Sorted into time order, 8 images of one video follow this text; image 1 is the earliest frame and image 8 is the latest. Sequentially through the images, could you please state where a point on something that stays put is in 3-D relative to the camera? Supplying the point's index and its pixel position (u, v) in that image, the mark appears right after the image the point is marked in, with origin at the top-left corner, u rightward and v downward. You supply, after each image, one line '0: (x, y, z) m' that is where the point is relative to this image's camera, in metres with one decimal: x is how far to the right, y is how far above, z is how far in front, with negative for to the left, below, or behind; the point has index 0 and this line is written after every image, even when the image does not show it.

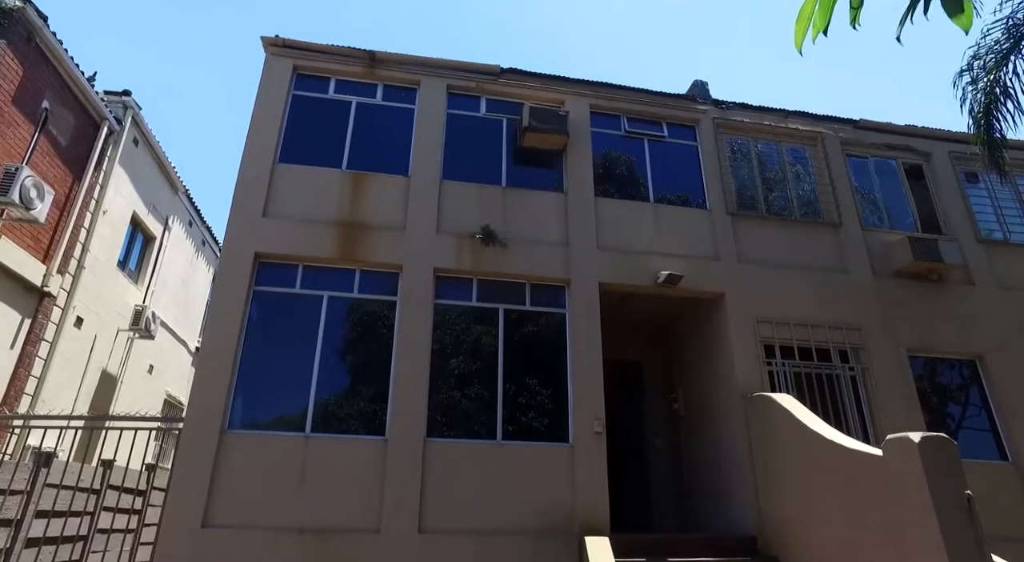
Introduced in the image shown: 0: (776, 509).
0: (+3.0, -2.6, +7.3) m
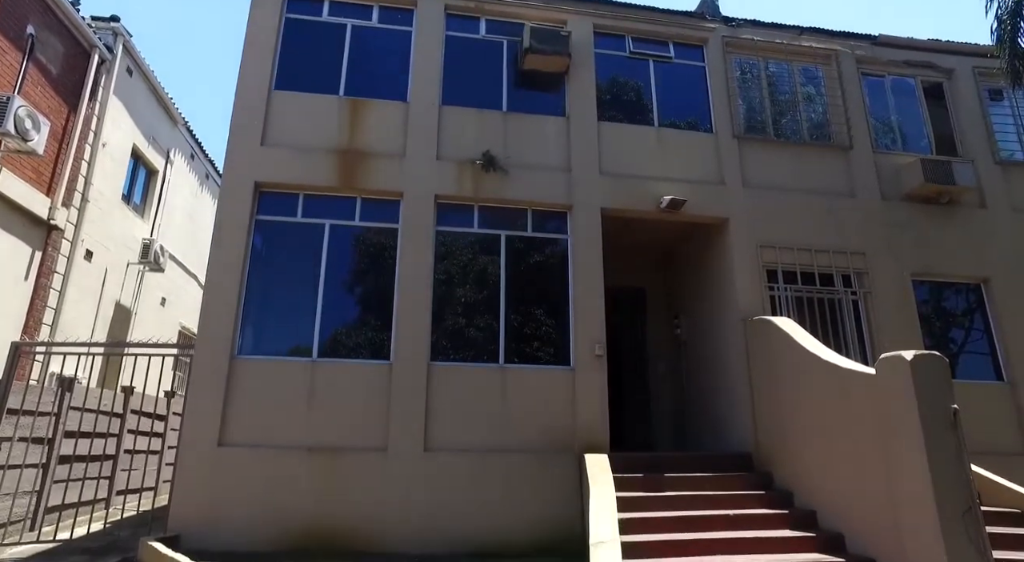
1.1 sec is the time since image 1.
0: (+3.0, -1.7, +7.5) m
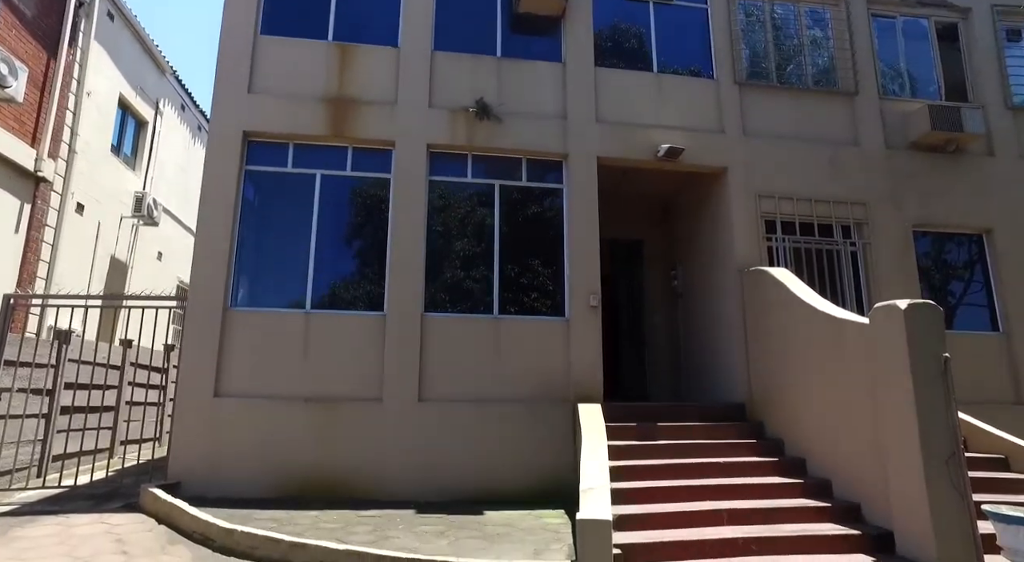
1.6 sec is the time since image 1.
0: (+2.9, -1.1, +7.5) m
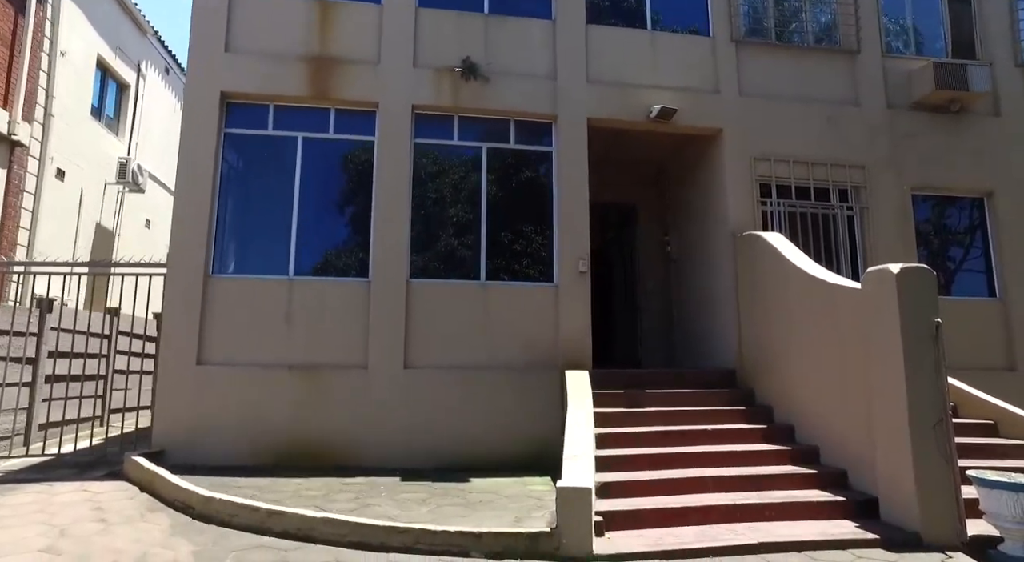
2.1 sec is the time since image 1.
0: (+2.8, -0.7, +7.4) m
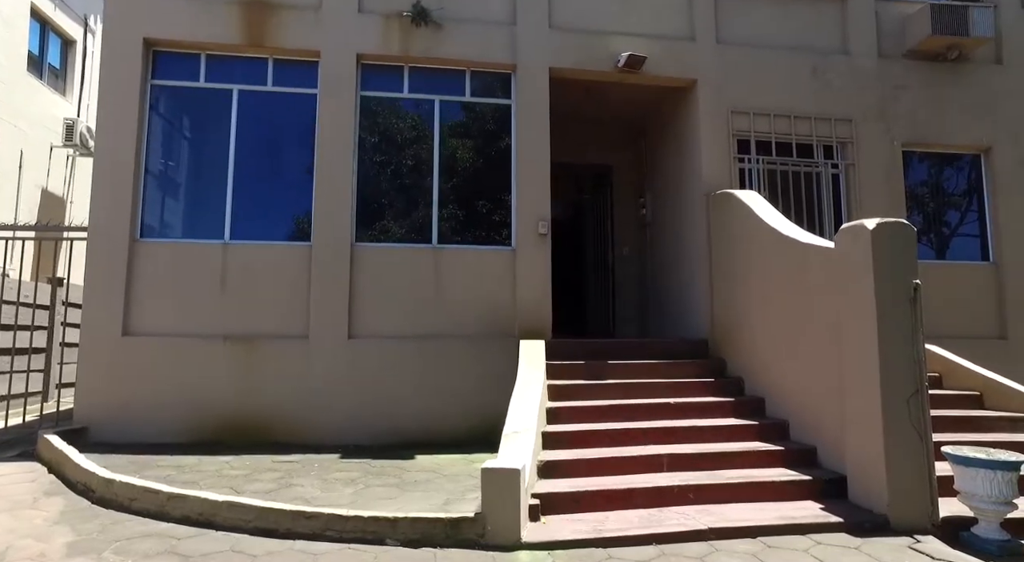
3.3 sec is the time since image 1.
0: (+2.3, -0.3, +6.9) m
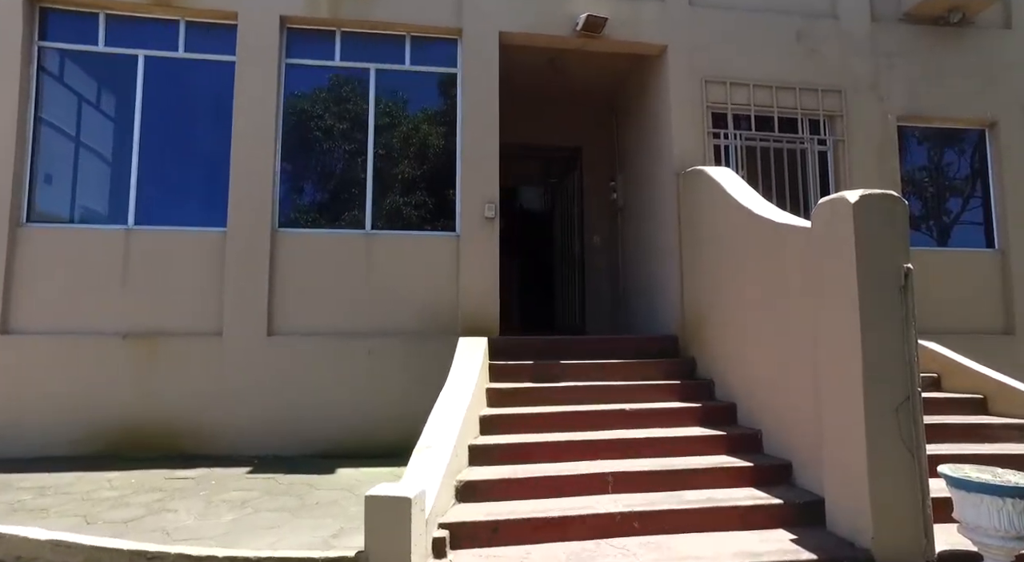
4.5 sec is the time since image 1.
0: (+1.8, -0.2, +6.1) m
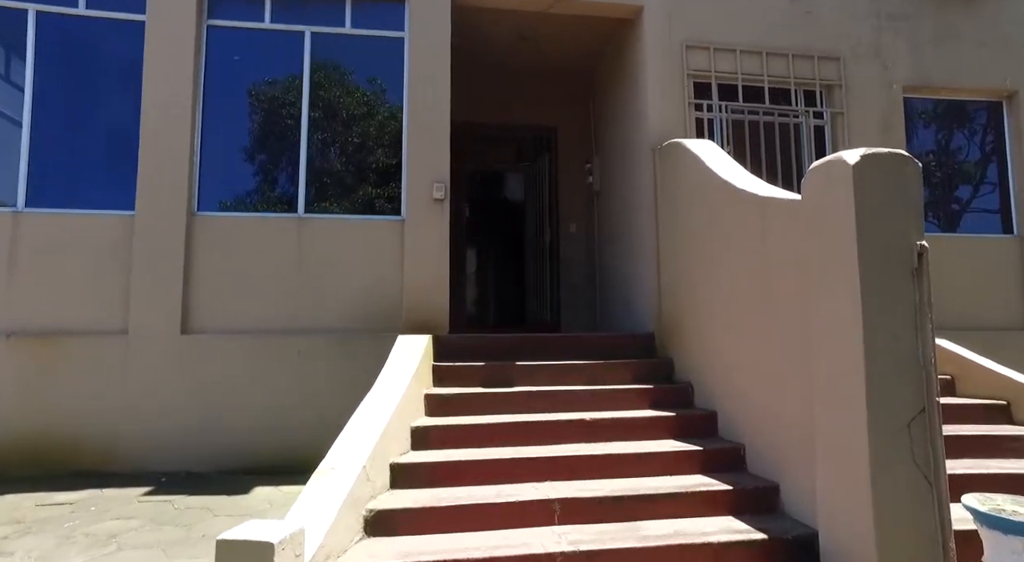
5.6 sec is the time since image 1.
0: (+1.4, -0.1, +5.3) m
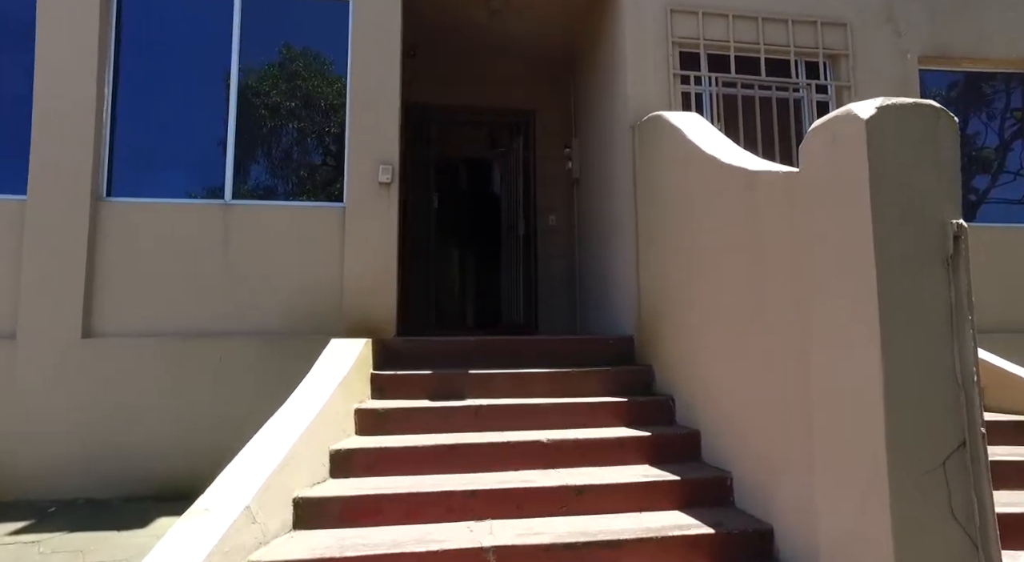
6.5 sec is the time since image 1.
0: (+1.0, -0.1, +4.6) m
